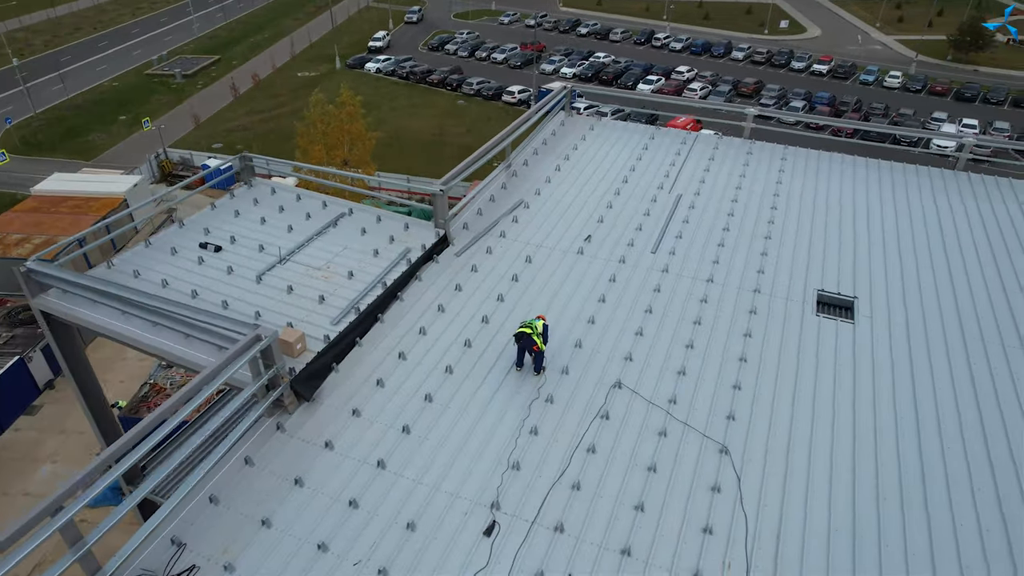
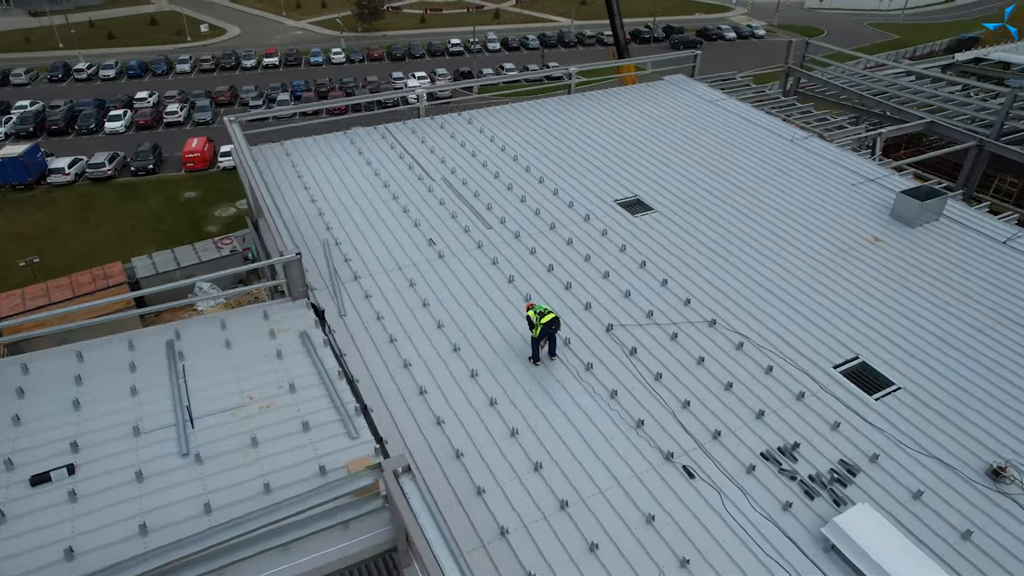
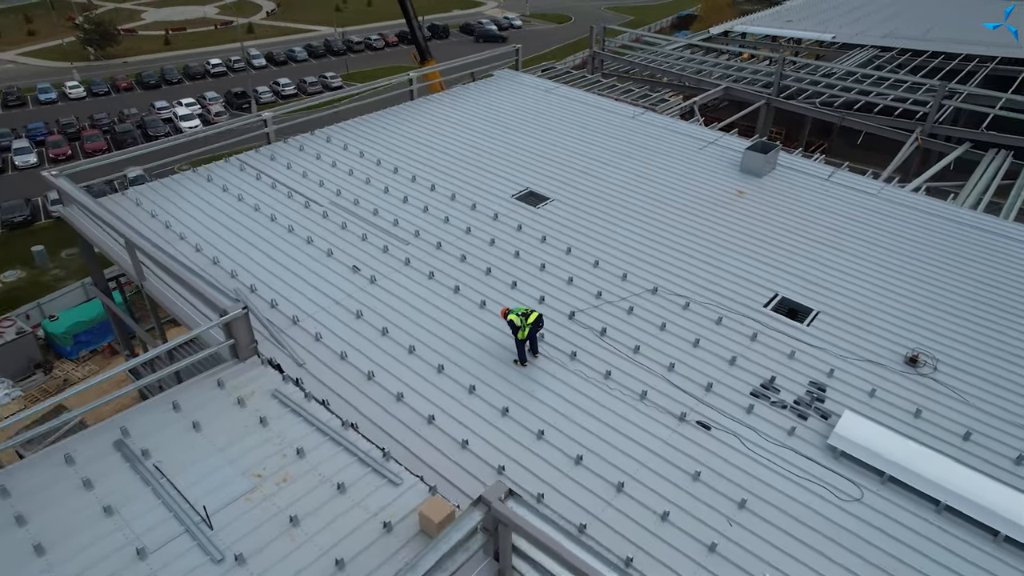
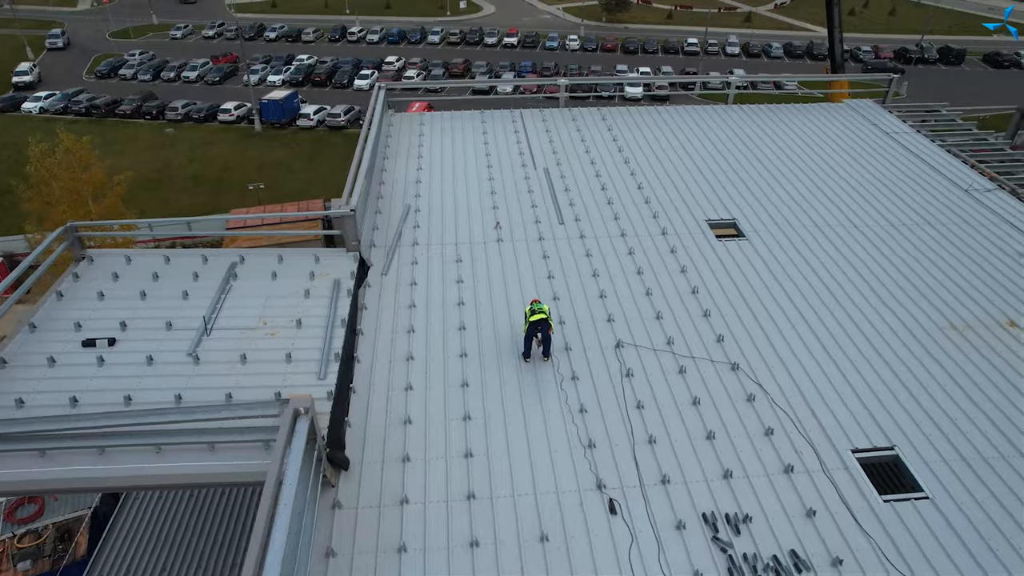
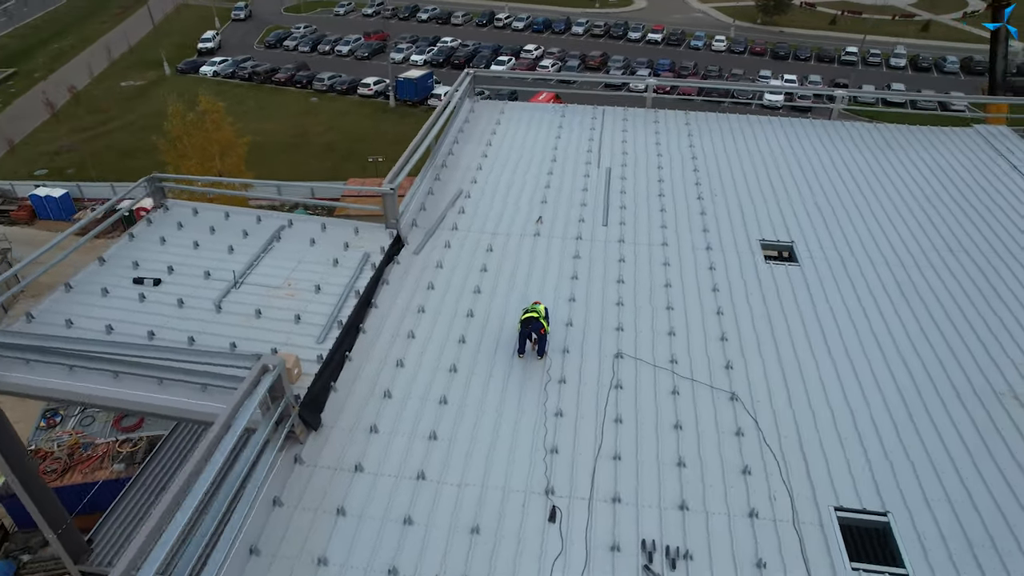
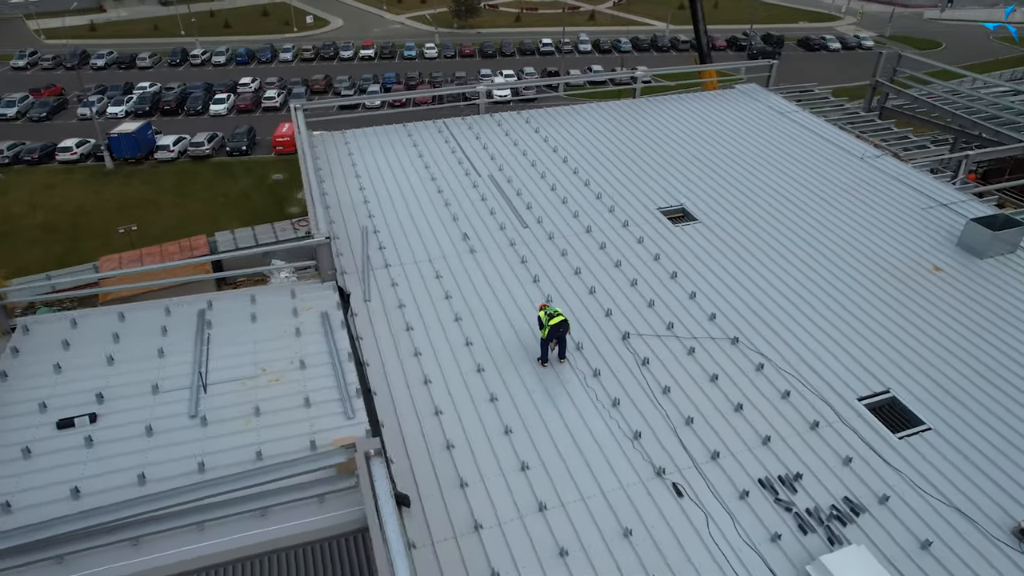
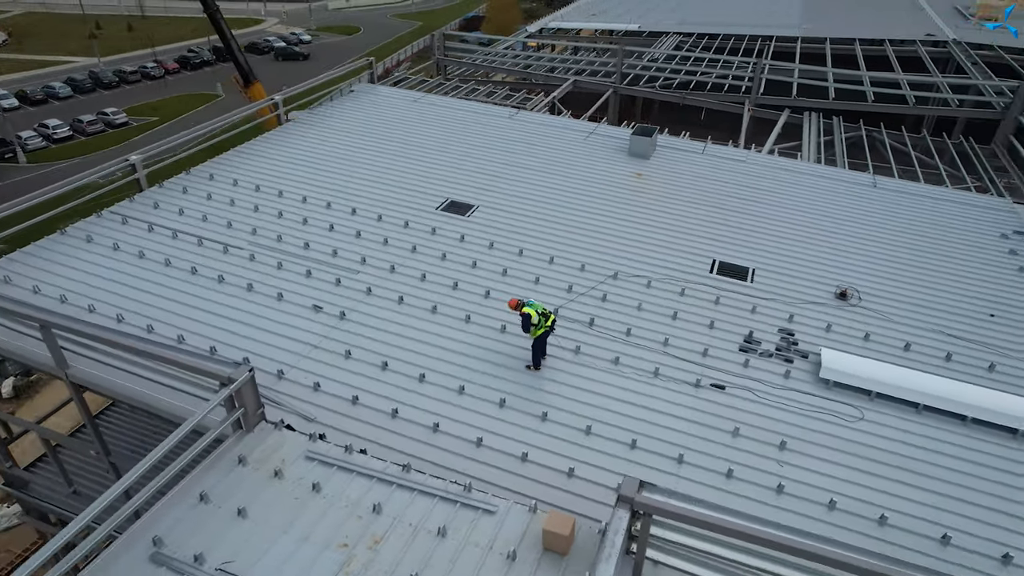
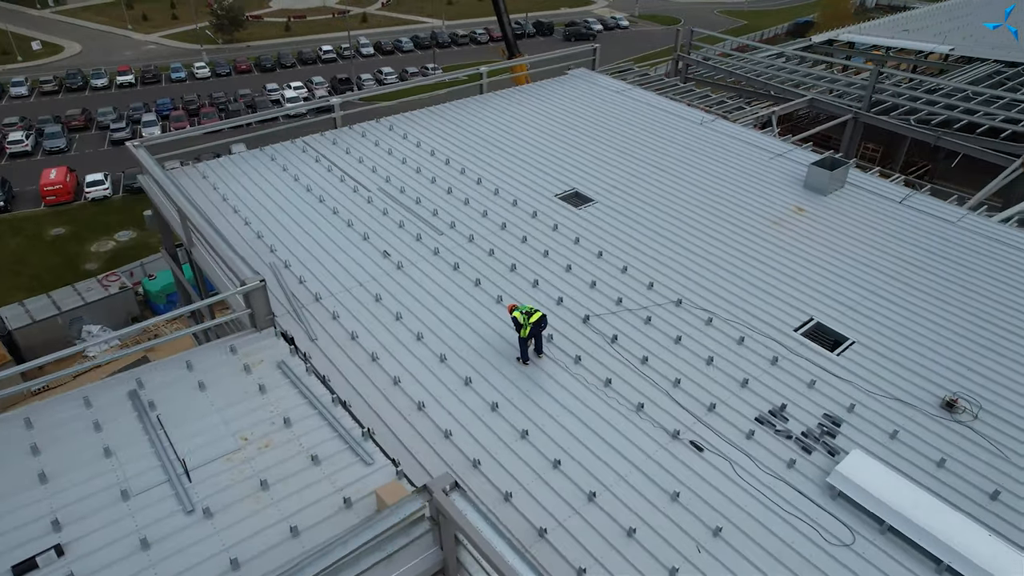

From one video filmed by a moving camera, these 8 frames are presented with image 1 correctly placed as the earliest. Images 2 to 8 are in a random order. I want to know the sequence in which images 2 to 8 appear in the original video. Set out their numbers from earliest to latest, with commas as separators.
5, 4, 6, 2, 8, 3, 7
